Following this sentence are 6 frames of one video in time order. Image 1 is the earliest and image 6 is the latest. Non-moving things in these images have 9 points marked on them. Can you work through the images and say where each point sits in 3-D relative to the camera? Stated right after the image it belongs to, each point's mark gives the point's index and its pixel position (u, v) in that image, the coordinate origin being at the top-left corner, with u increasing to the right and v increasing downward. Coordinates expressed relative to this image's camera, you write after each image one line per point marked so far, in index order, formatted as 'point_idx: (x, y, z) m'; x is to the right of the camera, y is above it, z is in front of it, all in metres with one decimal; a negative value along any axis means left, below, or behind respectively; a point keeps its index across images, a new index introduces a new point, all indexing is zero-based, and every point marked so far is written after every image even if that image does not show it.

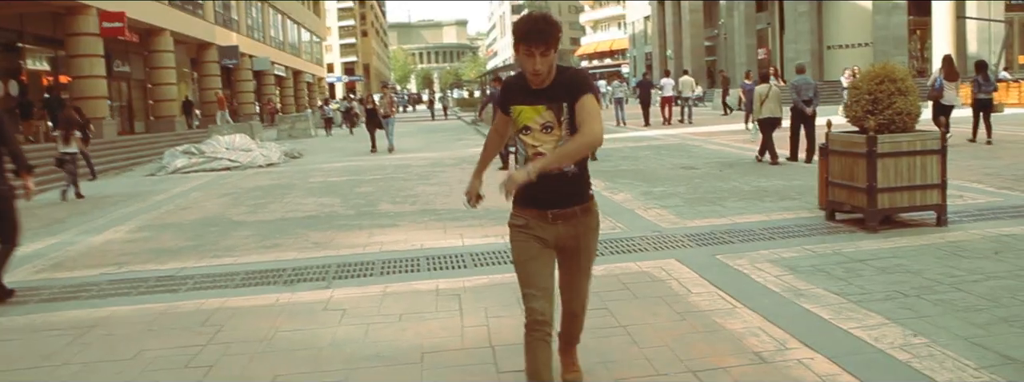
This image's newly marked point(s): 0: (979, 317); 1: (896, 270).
0: (+2.4, -0.7, +4.6) m
1: (+2.5, -0.5, +5.8) m
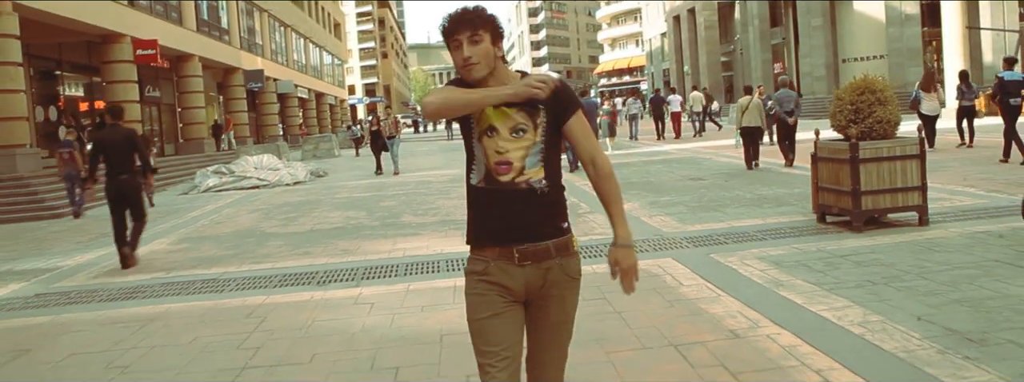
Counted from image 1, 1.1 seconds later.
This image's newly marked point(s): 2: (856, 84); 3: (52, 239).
0: (+2.5, -0.6, +5.2) m
1: (+2.6, -0.5, +6.4) m
2: (+3.1, +1.0, +7.9) m
3: (-6.2, -0.7, +11.9) m
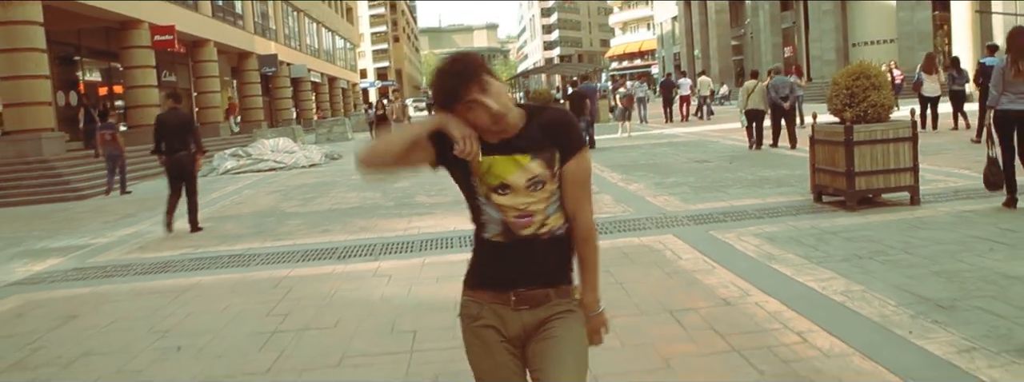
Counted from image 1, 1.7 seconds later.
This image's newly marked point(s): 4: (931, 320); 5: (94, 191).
0: (+2.5, -0.5, +5.6) m
1: (+2.7, -0.4, +6.8) m
2: (+3.2, +1.1, +8.3) m
3: (-6.0, -0.4, +12.4) m
4: (+2.1, -0.6, +4.4) m
5: (-7.8, 0.0, +16.5) m
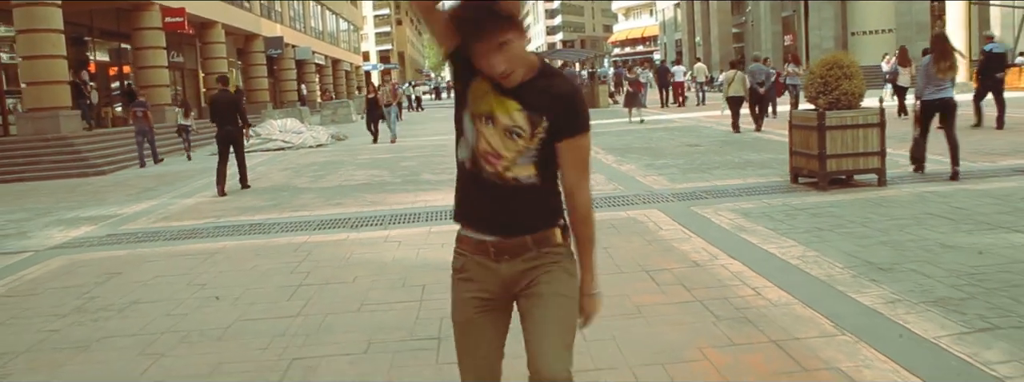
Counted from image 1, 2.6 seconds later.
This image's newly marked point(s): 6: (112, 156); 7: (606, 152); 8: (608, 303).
0: (+2.5, -0.4, +6.3) m
1: (+2.7, -0.2, +7.5) m
2: (+3.2, +1.3, +8.9) m
3: (-6.1, 0.0, +13.1) m
4: (+2.1, -0.5, +5.1) m
5: (-7.8, +0.4, +17.2) m
6: (-8.1, +0.7, +18.0) m
7: (+1.5, +0.6, +14.3) m
8: (+0.5, -0.6, +4.9) m
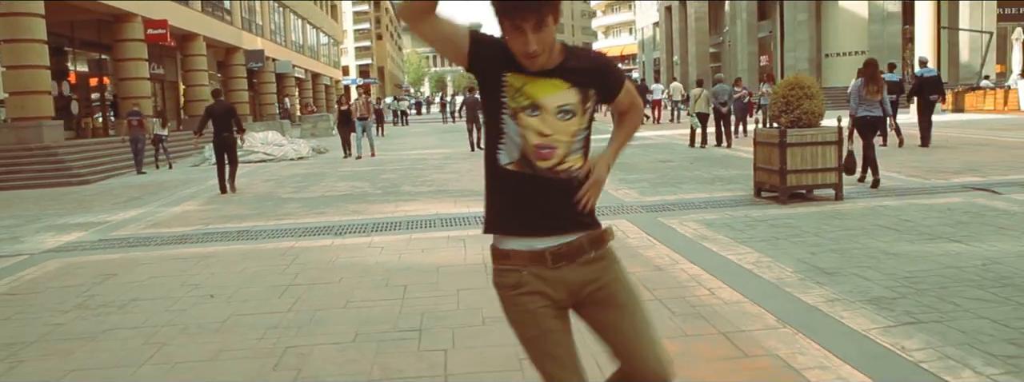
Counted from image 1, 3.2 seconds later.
0: (+2.3, -0.4, +6.8) m
1: (+2.5, -0.3, +8.0) m
2: (+3.0, +1.2, +9.5) m
3: (-6.4, -0.1, +13.4) m
4: (+1.9, -0.6, +5.6) m
5: (-8.3, +0.3, +17.4) m
6: (-8.6, +0.5, +18.2) m
7: (+1.2, +0.4, +14.7) m
8: (+0.4, -0.7, +5.4) m
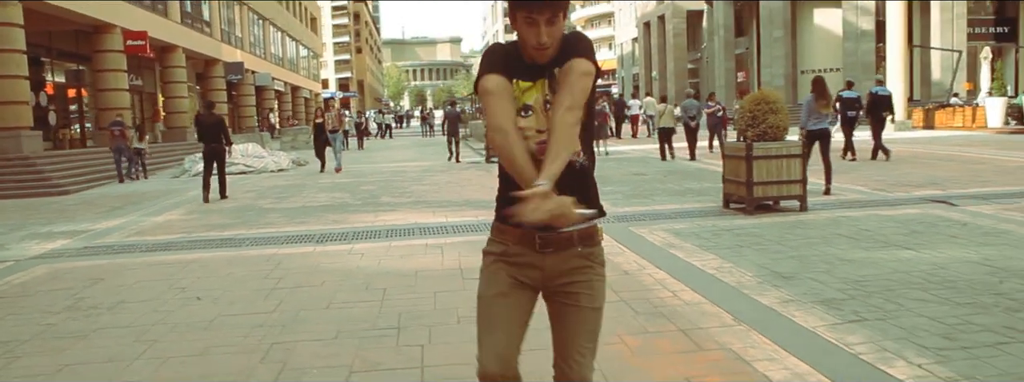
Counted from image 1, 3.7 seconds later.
0: (+2.1, -0.5, +7.1) m
1: (+2.2, -0.4, +8.3) m
2: (+2.7, +1.1, +9.9) m
3: (-6.7, -0.3, +13.5) m
4: (+1.8, -0.6, +6.0) m
5: (-8.7, +0.1, +17.5) m
6: (-9.1, +0.3, +18.3) m
7: (+0.8, +0.2, +15.1) m
8: (+0.2, -0.7, +5.7) m
